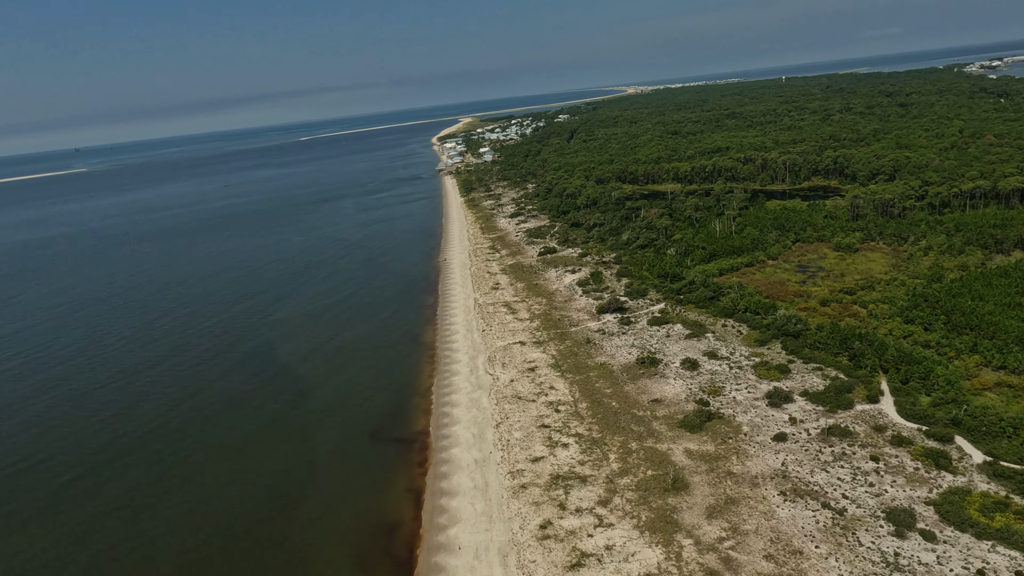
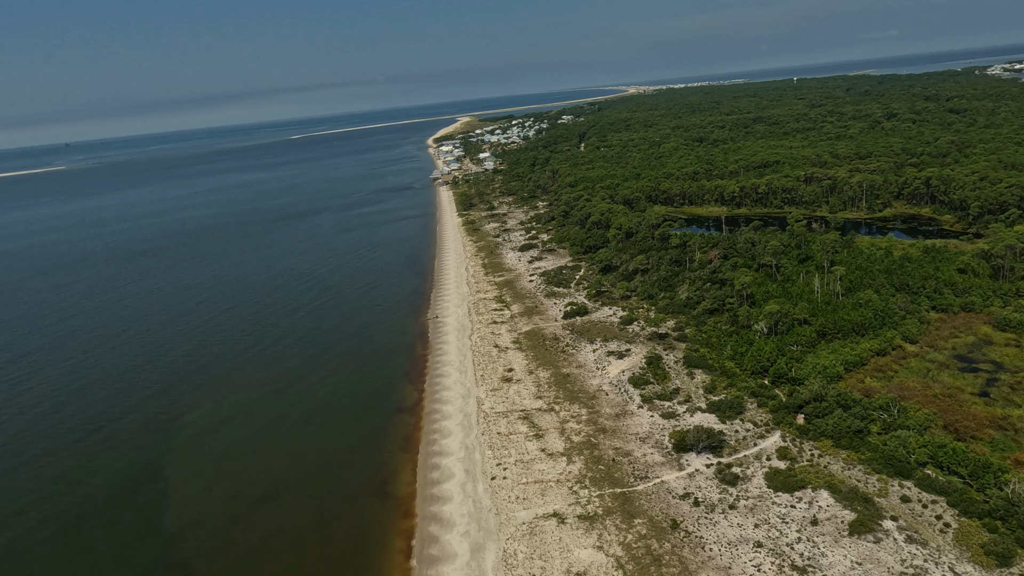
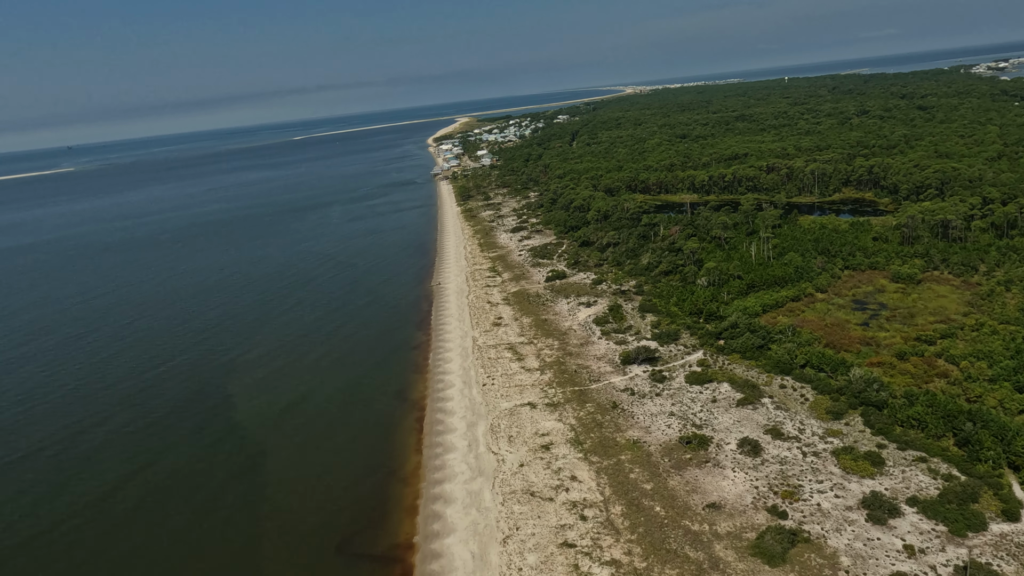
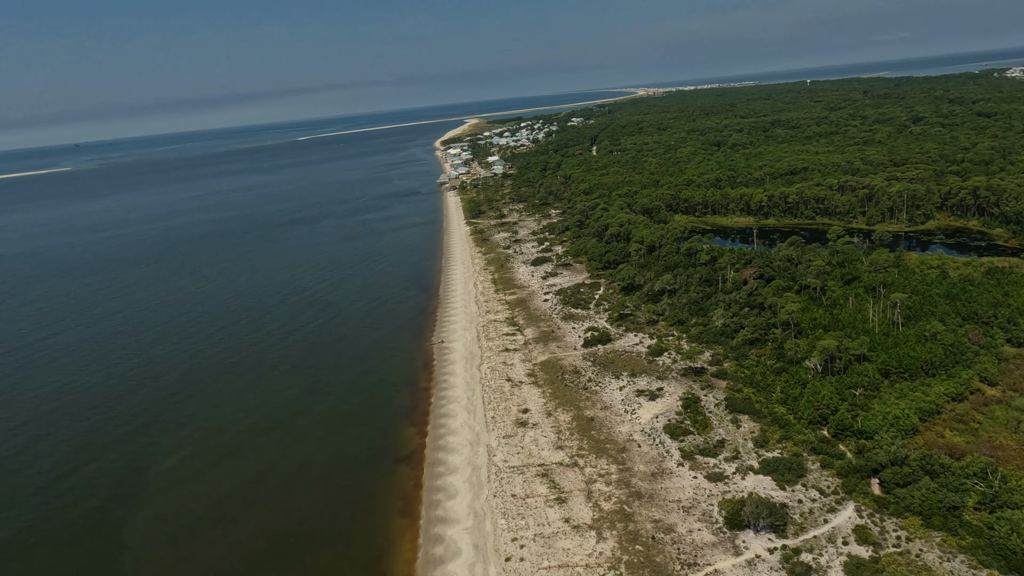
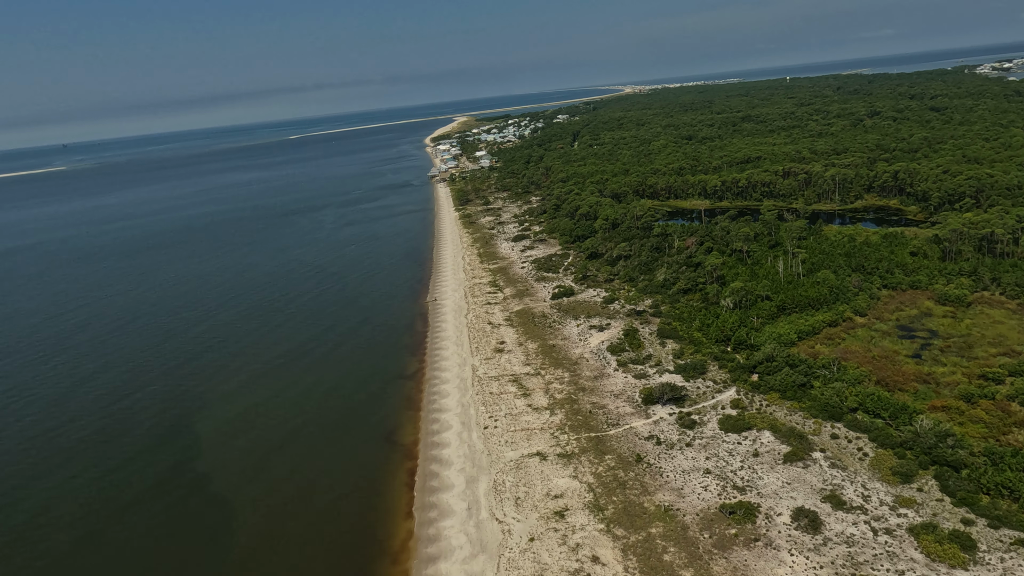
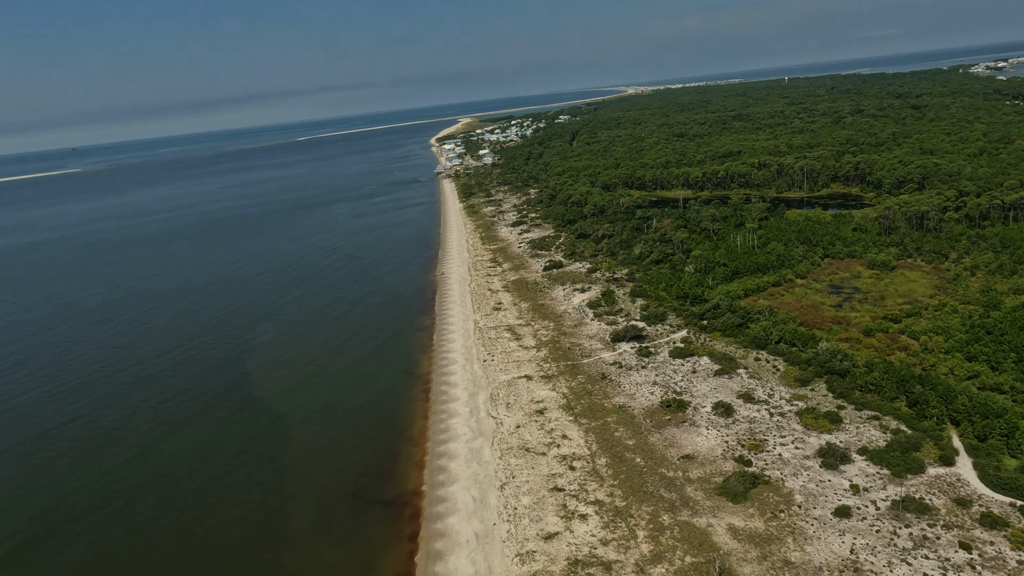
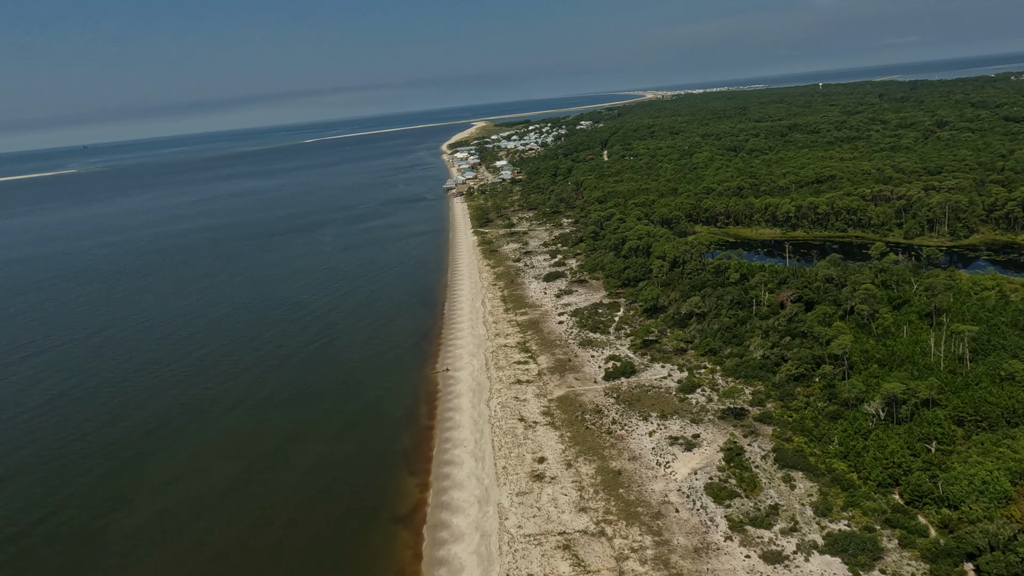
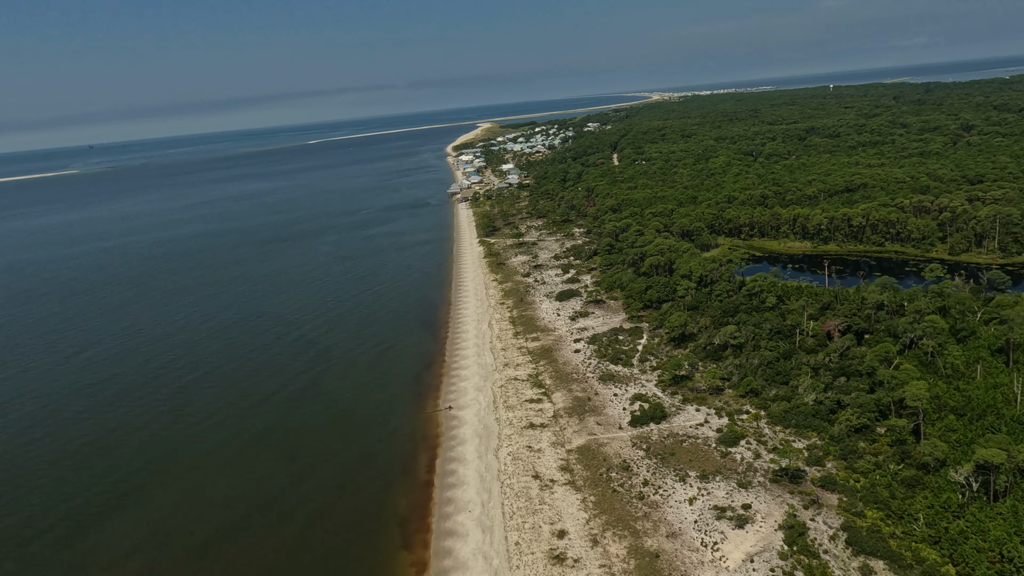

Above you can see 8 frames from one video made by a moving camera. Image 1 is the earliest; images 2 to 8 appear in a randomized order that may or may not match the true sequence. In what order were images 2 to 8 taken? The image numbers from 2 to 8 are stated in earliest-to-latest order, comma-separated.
6, 3, 5, 2, 4, 7, 8
